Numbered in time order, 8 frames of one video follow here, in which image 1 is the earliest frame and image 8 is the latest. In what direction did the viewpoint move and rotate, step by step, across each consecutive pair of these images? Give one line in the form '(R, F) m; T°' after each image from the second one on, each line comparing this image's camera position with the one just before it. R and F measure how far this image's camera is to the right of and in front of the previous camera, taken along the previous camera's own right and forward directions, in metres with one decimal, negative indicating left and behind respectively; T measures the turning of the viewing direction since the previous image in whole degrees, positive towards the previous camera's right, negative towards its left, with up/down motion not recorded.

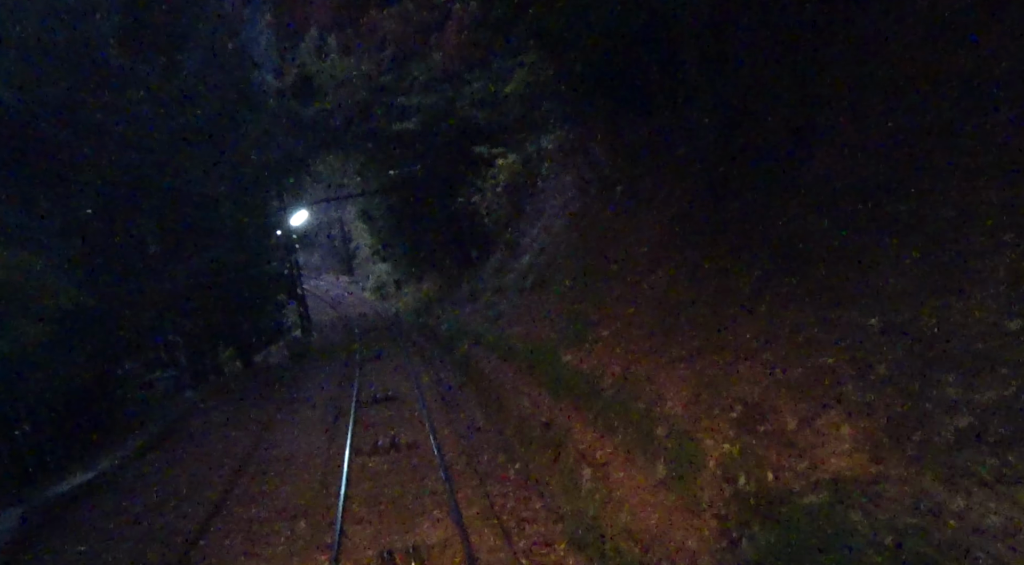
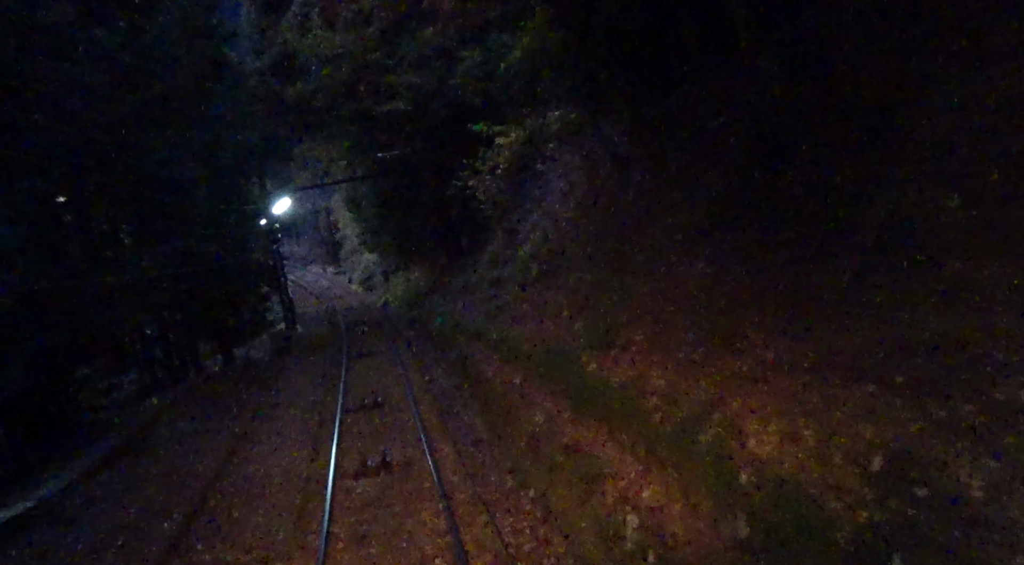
(-0.4, +1.8) m; +1°
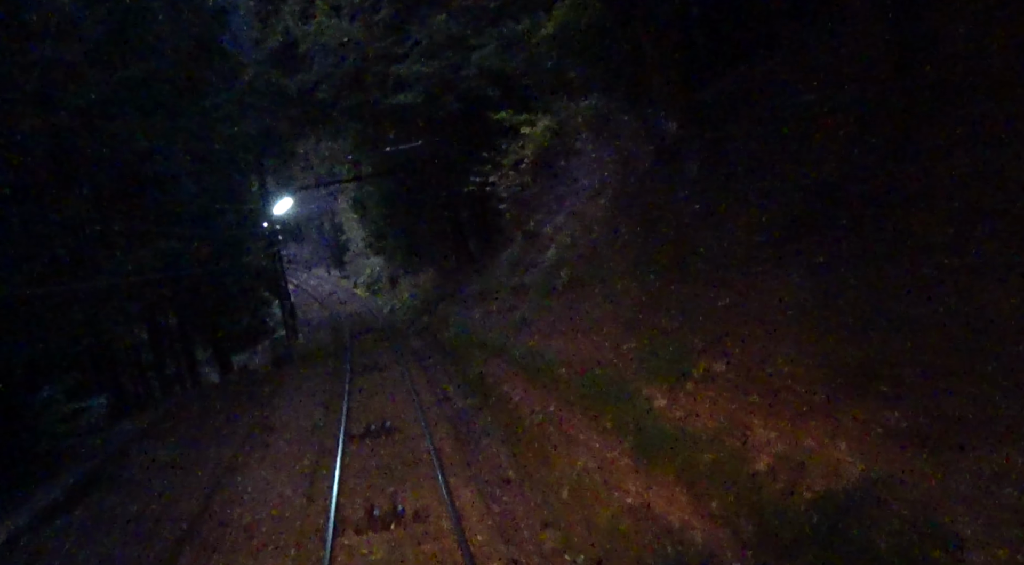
(-0.5, +2.0) m; 0°
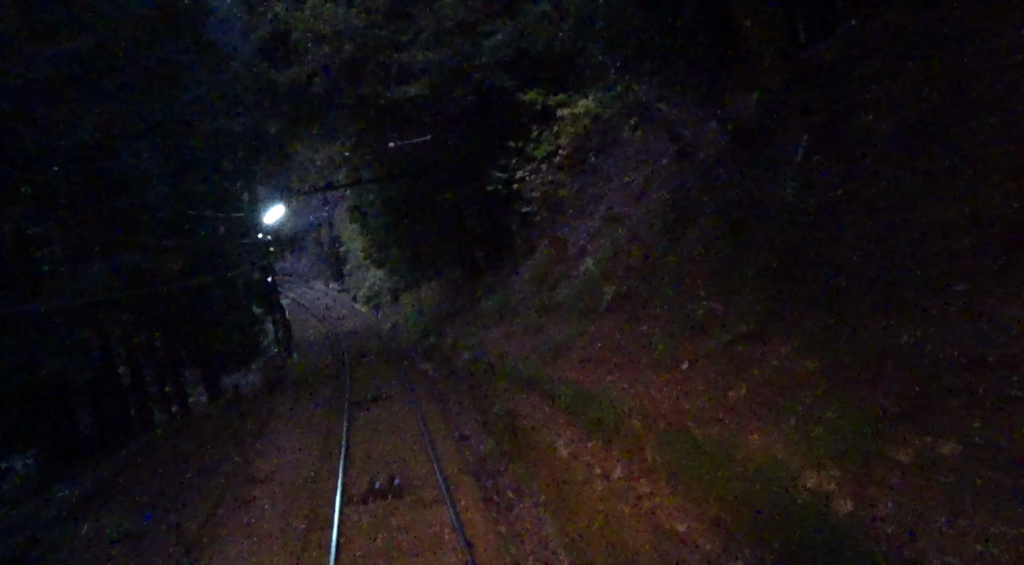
(-0.7, +2.8) m; 0°
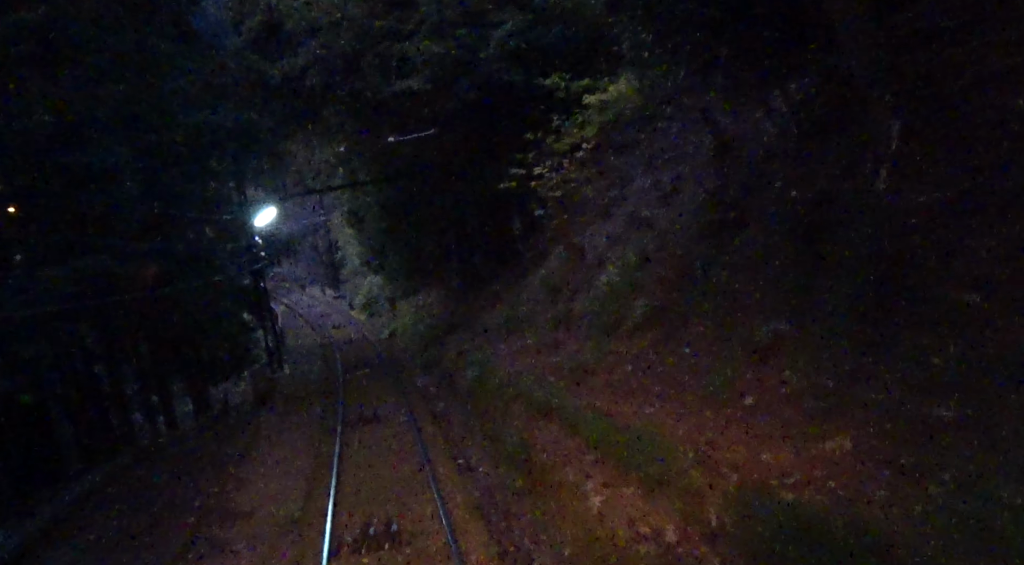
(-0.3, +1.6) m; 0°
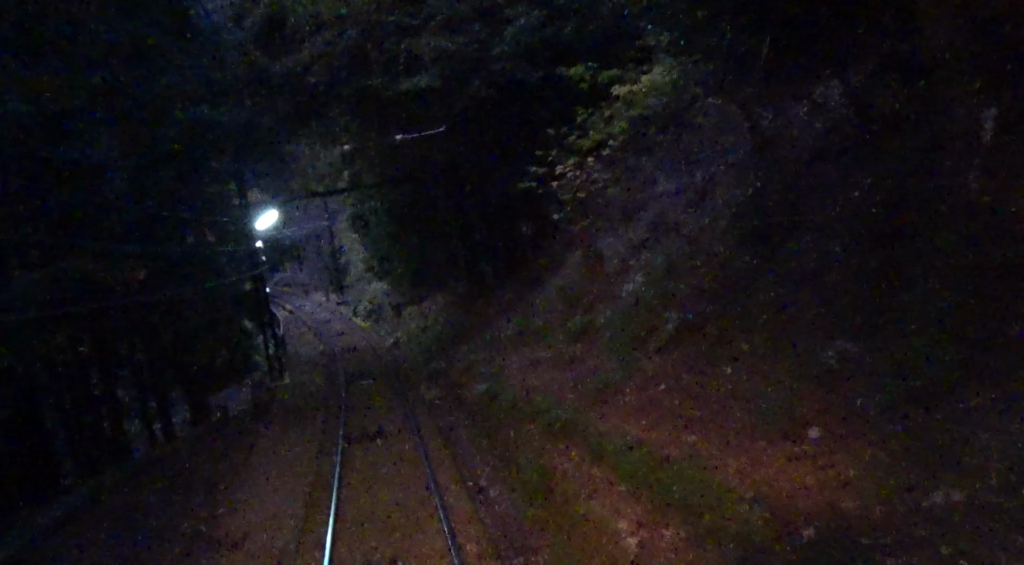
(-0.2, +1.0) m; 0°
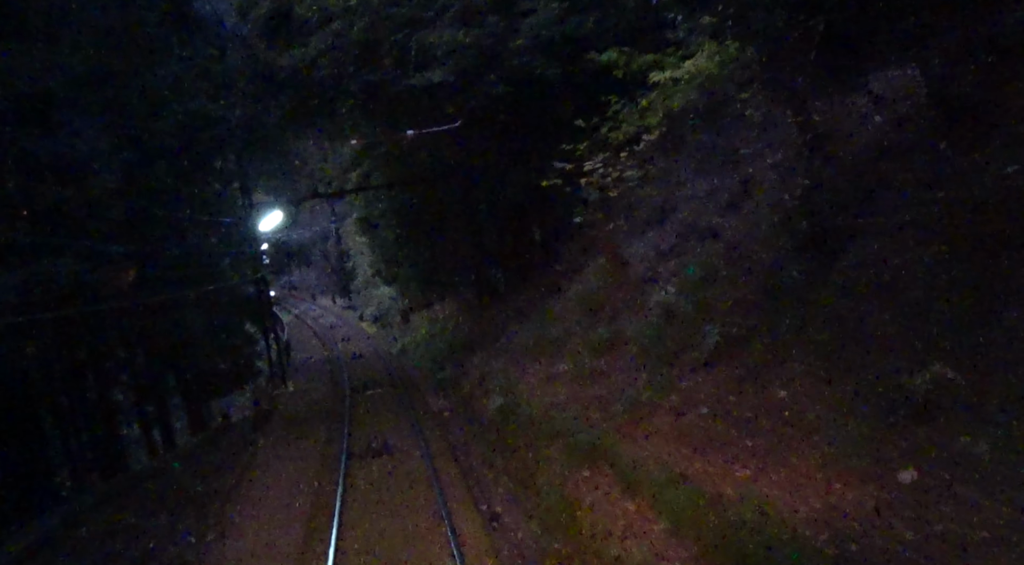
(-0.2, +1.0) m; -1°
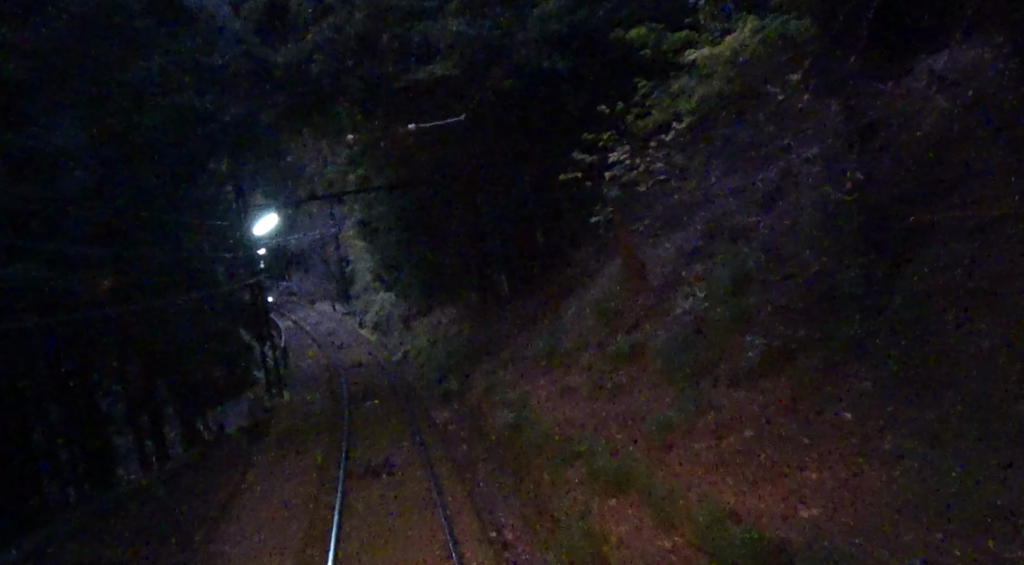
(-0.2, +1.0) m; 0°
